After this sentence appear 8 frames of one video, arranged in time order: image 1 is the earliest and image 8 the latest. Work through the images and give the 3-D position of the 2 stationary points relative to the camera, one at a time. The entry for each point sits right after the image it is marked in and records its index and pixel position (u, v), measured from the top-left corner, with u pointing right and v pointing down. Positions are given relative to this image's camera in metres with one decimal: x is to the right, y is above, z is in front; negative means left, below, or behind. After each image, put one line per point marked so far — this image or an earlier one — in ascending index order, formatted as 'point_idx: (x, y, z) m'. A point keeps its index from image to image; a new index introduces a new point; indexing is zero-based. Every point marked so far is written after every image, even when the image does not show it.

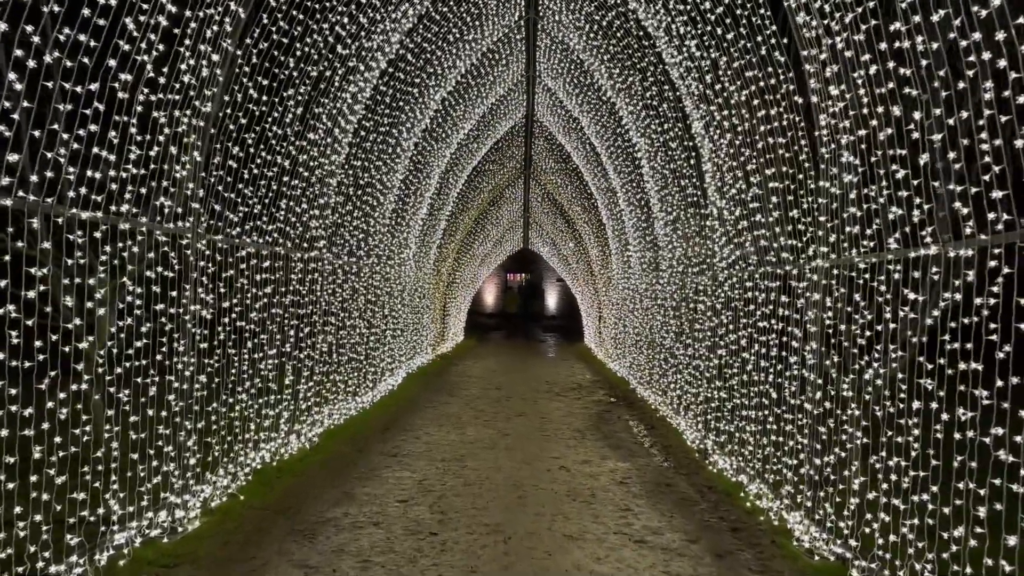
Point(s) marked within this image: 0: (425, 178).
0: (-1.6, +2.0, +13.6) m
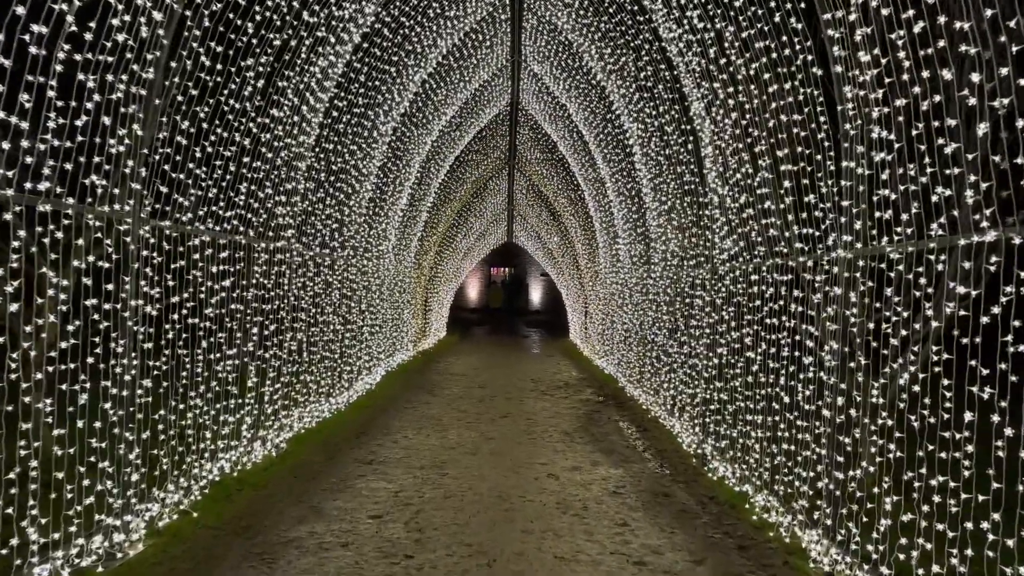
0: (-1.9, +2.1, +12.9) m
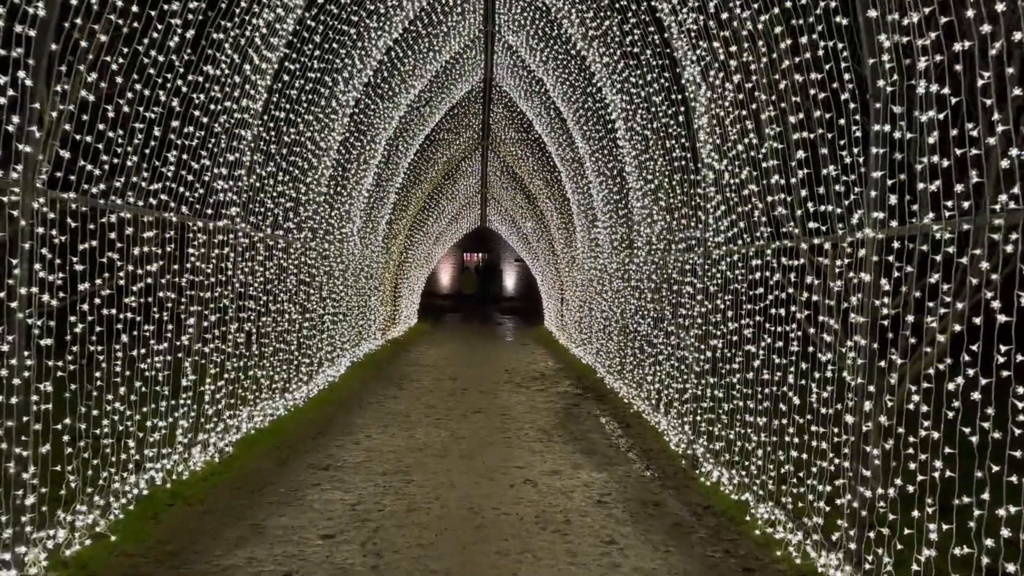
0: (-2.3, +2.3, +12.0) m
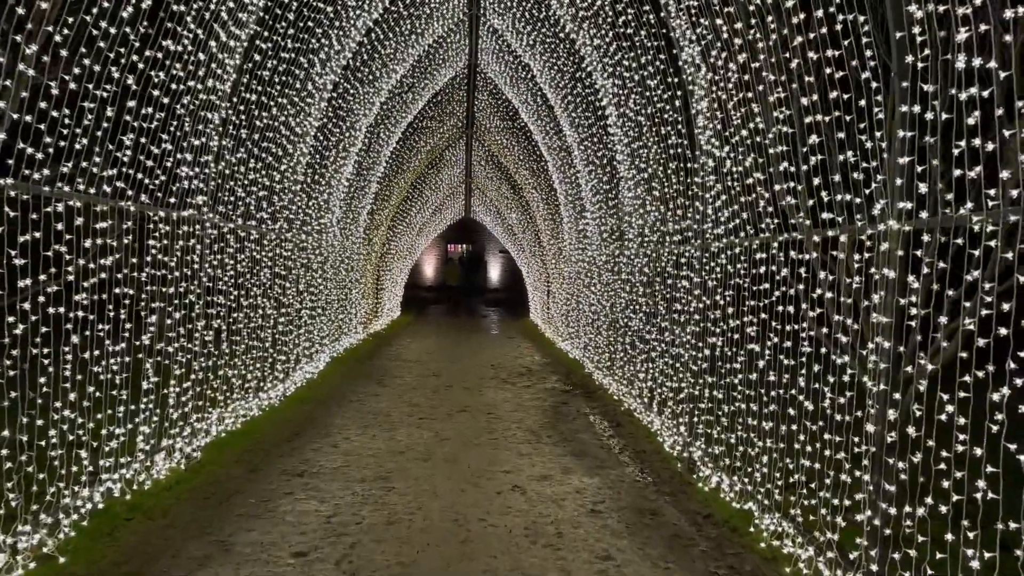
0: (-2.5, +2.4, +11.5) m
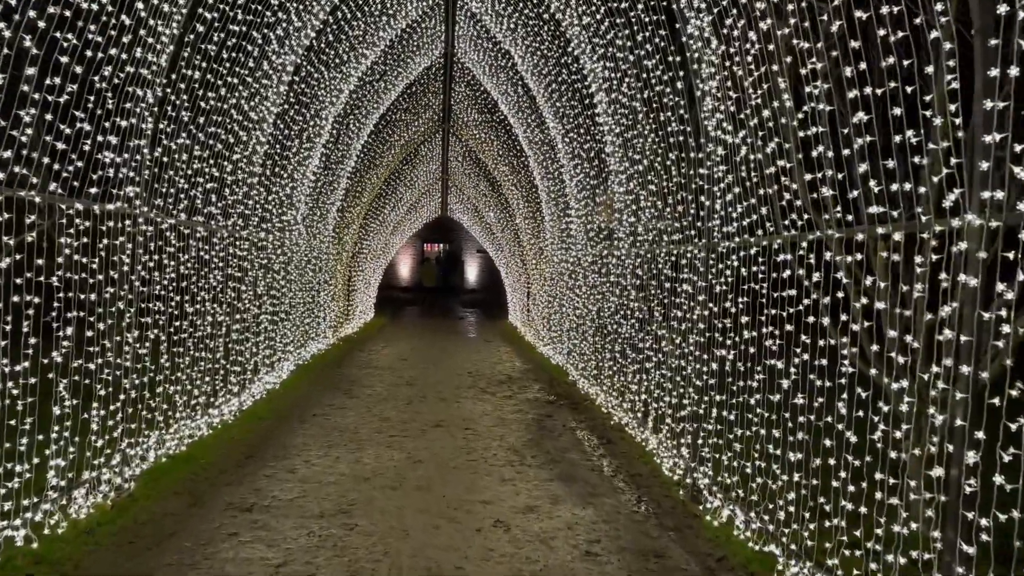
0: (-2.8, +2.4, +10.6) m
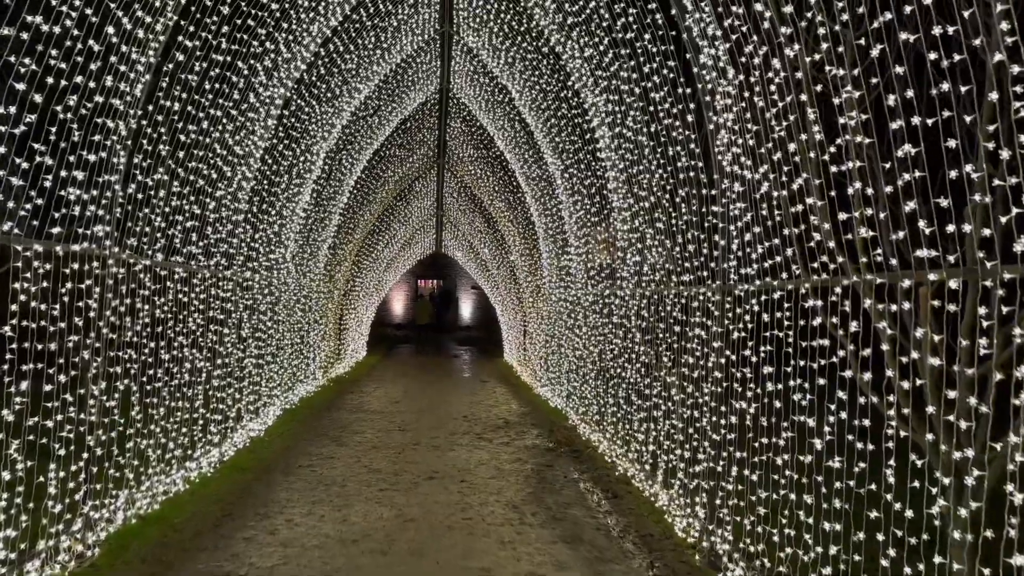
0: (-2.8, +1.8, +10.2) m
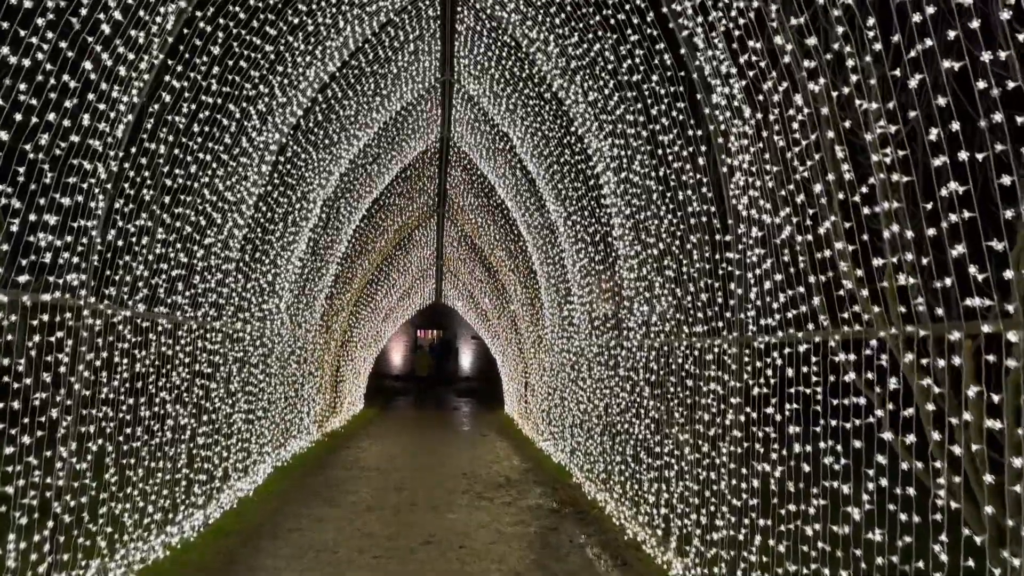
0: (-2.8, +1.1, +9.9) m
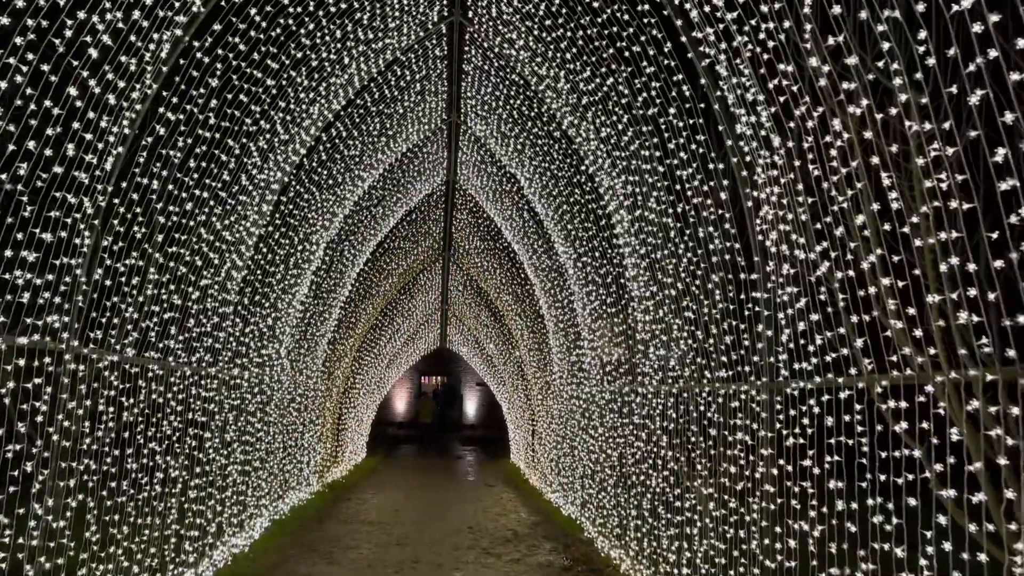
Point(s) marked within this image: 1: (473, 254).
0: (-2.7, +0.6, +9.7) m
1: (-0.8, +0.7, +16.2) m
